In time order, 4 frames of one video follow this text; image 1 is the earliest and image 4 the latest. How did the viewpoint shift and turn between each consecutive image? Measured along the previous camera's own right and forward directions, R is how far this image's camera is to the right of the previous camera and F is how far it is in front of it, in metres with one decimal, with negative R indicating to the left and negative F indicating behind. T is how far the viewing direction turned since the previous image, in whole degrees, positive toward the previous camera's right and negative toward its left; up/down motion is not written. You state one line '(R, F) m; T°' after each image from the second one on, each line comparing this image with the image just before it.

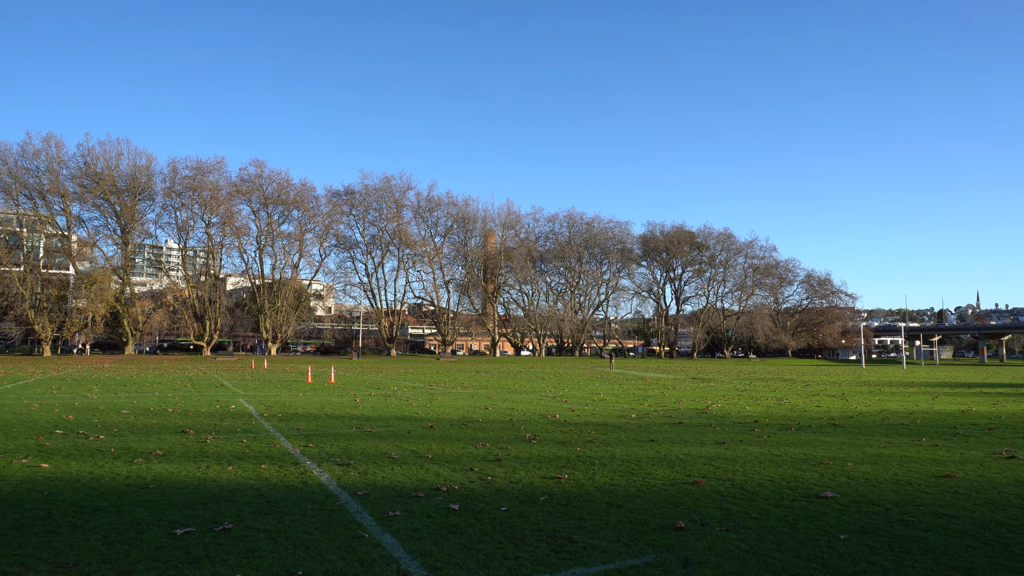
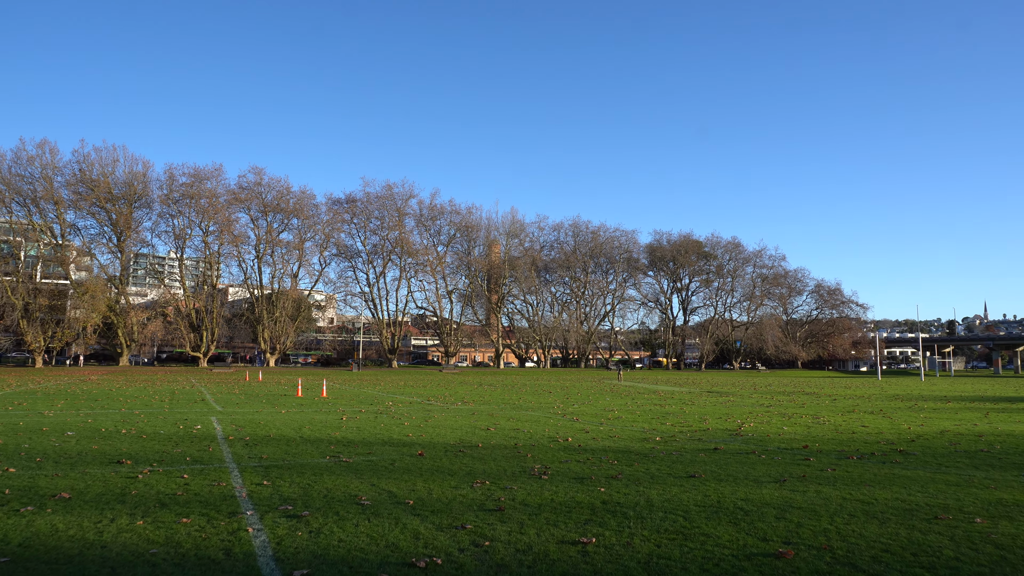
(0.0, +2.2) m; 0°
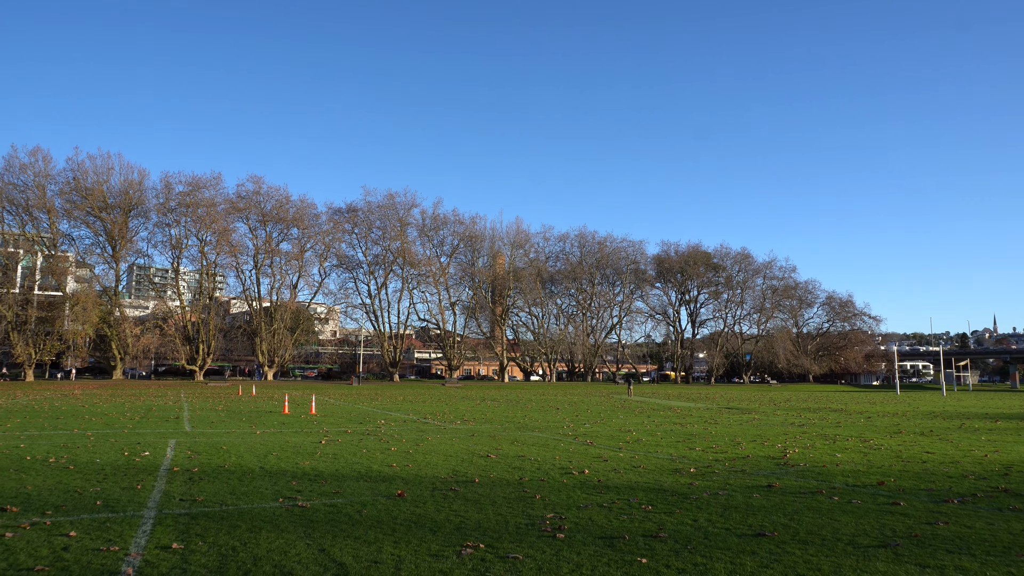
(0.0, +2.4) m; 0°
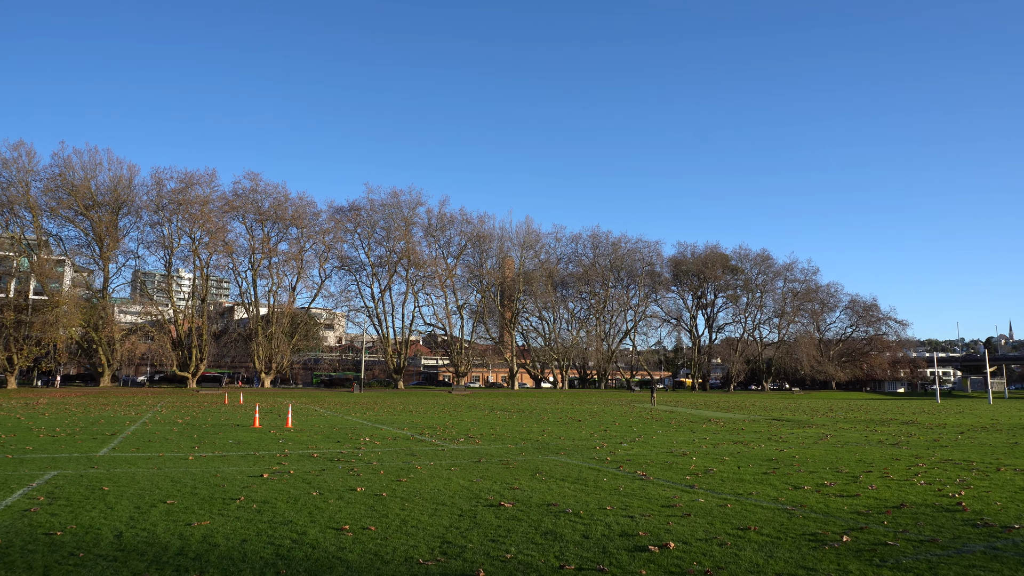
(-0.2, +4.9) m; -1°
